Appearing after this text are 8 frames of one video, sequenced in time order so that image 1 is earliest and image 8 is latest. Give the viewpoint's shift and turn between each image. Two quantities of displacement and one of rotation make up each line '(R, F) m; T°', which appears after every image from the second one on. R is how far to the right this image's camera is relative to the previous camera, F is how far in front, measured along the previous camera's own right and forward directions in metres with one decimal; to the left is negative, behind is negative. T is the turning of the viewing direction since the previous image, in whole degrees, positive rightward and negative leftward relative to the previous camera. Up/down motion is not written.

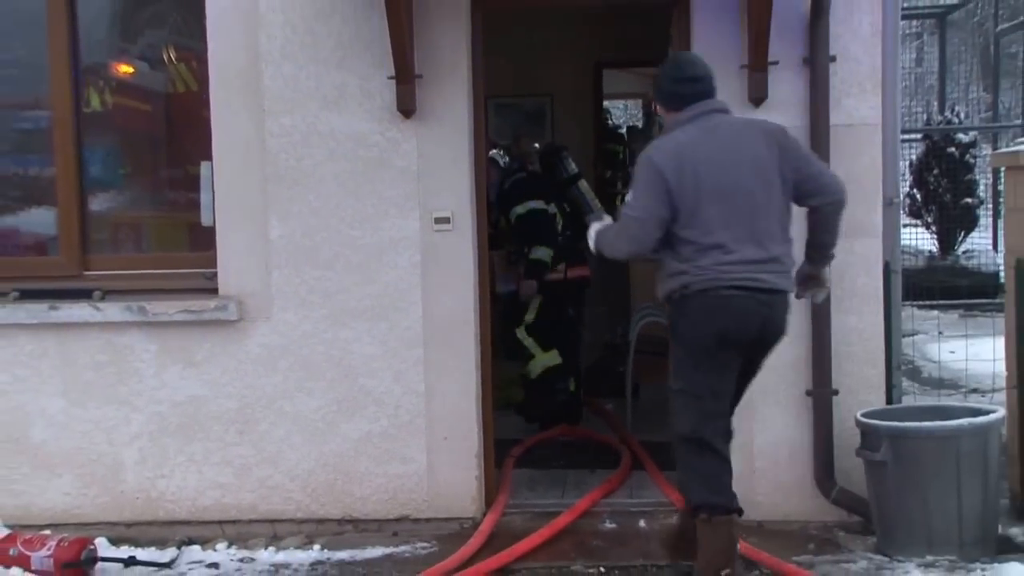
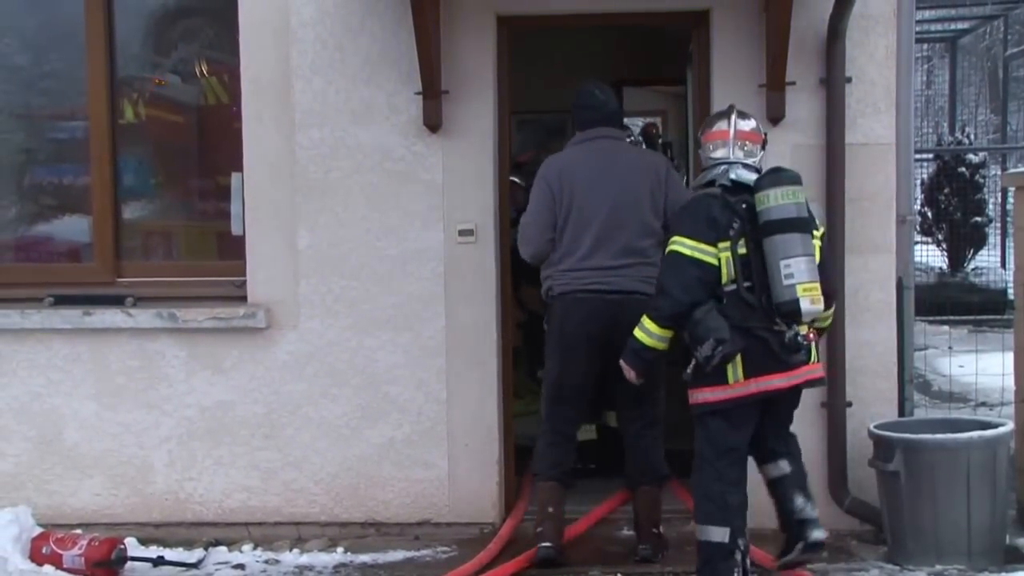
(0.0, -0.1) m; -1°
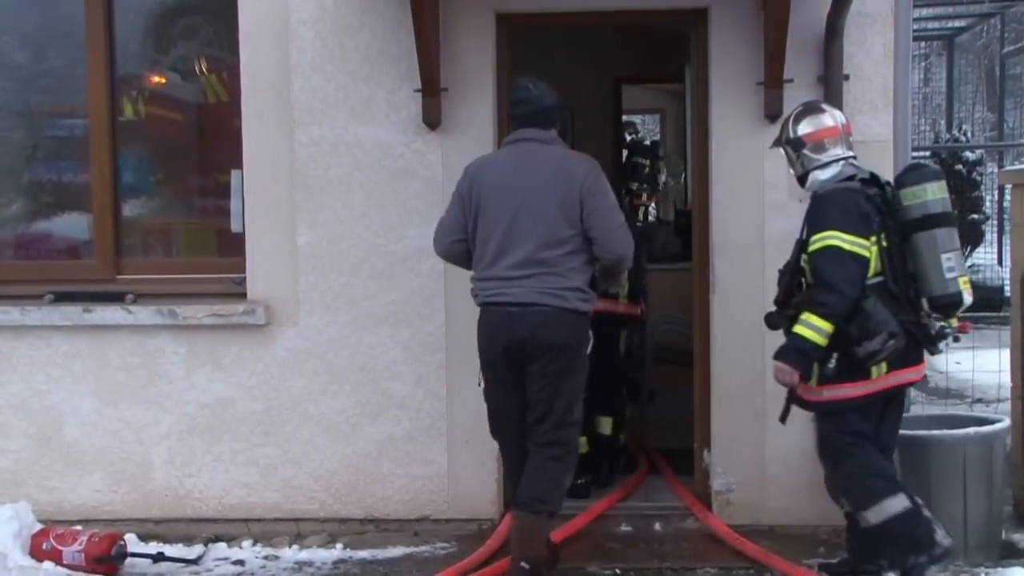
(0.0, 0.0) m; 0°
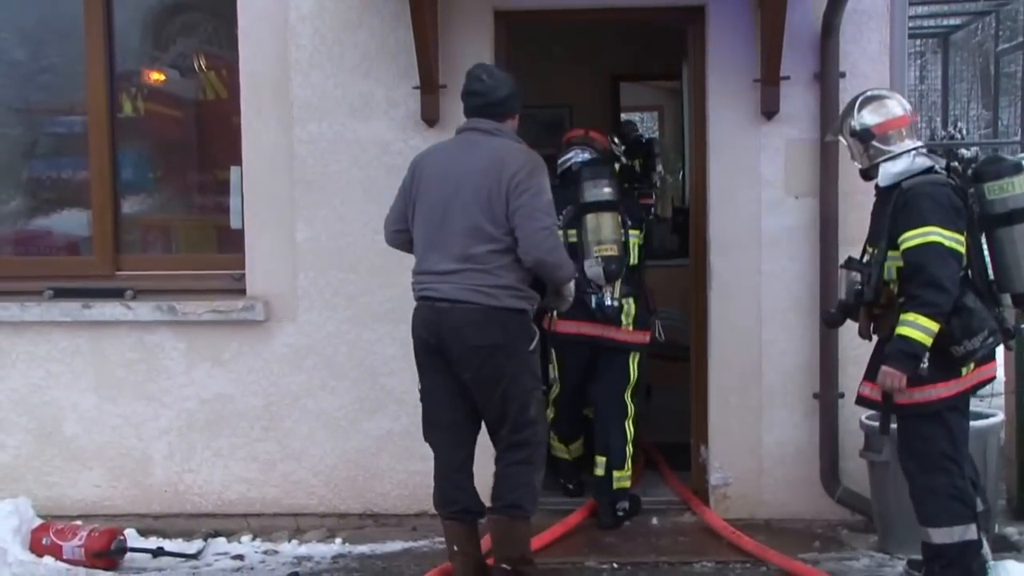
(0.0, 0.0) m; 0°
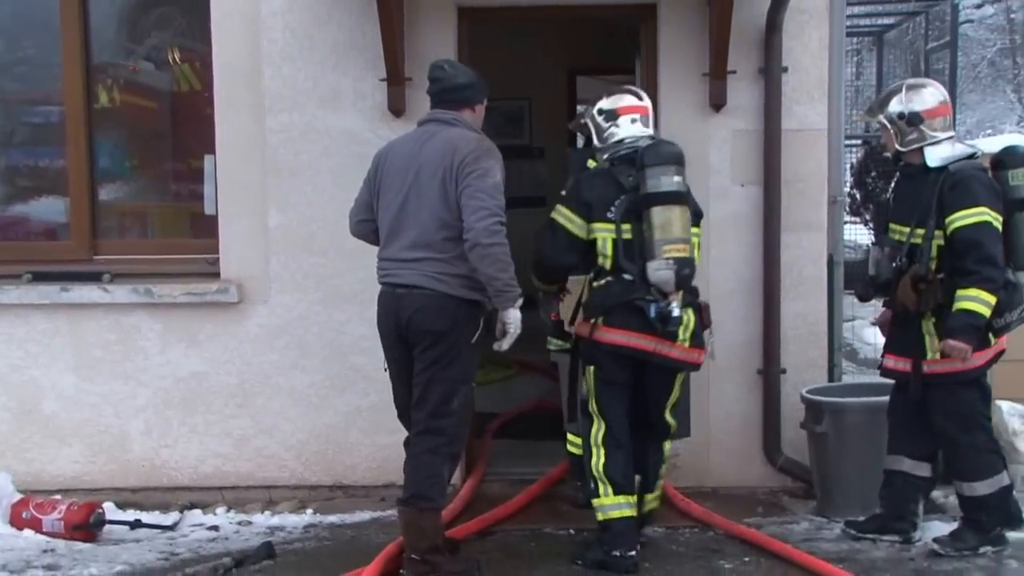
(0.0, -0.3) m; +2°
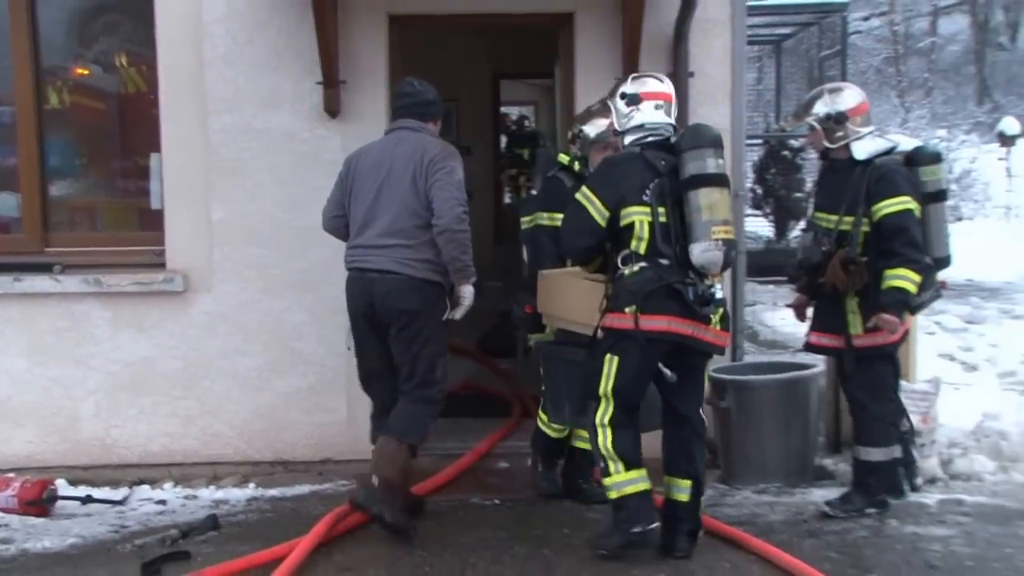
(+0.1, -0.4) m; +3°
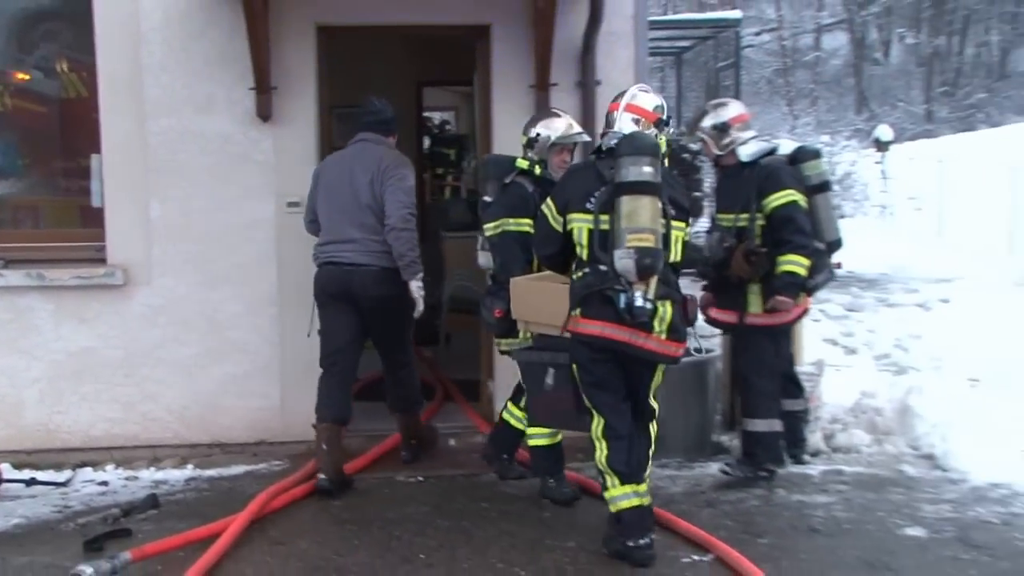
(0.0, -0.5) m; +3°
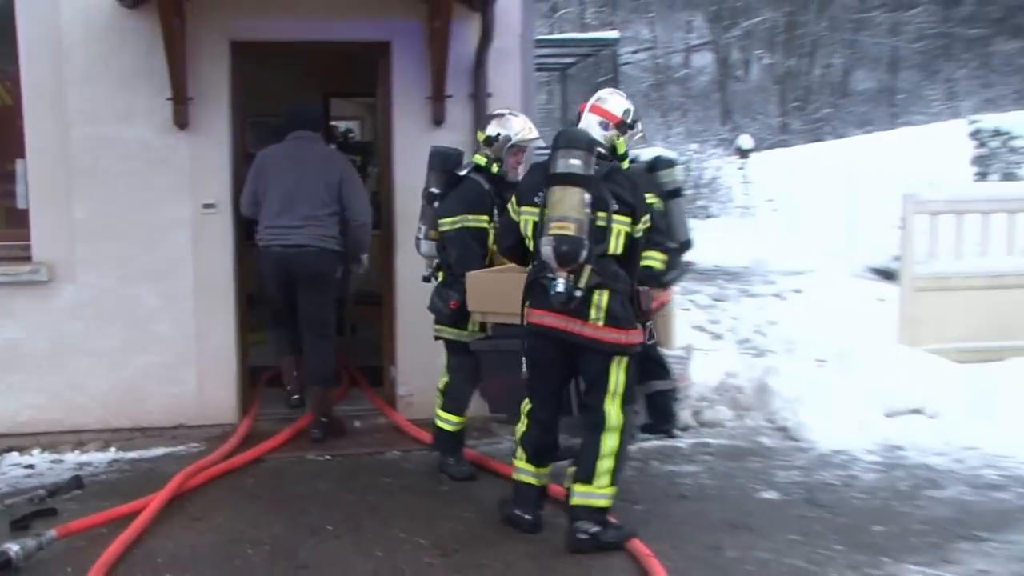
(+0.1, -0.6) m; +4°
